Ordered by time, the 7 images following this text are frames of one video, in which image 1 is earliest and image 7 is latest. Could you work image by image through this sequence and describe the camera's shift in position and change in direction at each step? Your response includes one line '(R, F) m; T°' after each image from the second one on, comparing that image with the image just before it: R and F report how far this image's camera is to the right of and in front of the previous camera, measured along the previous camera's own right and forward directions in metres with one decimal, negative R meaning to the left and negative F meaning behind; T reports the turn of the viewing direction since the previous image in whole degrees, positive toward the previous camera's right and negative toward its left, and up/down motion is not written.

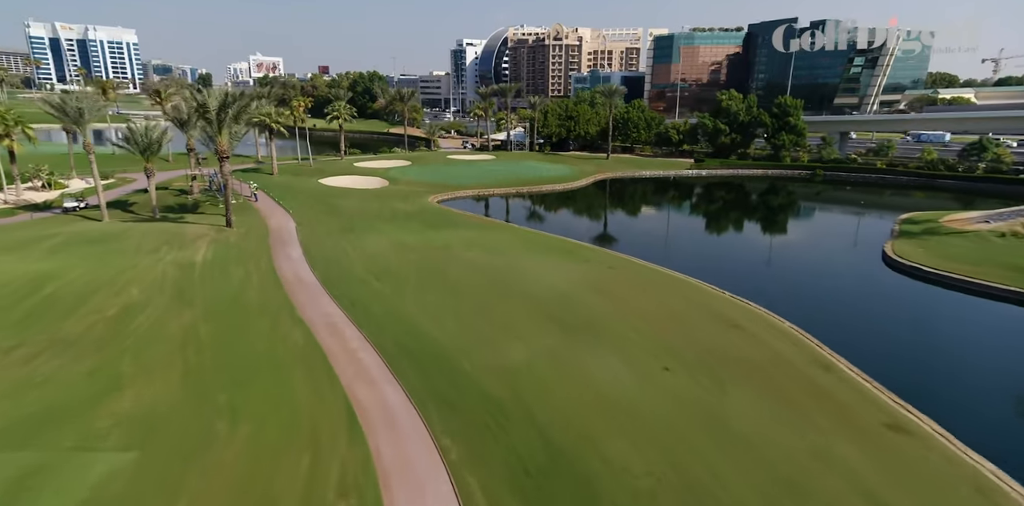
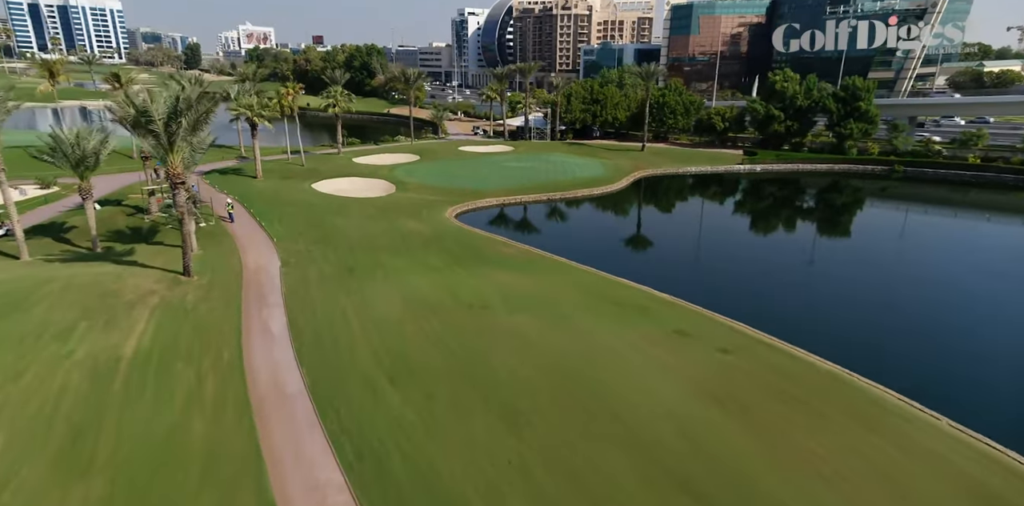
(-3.2, +10.6) m; 0°
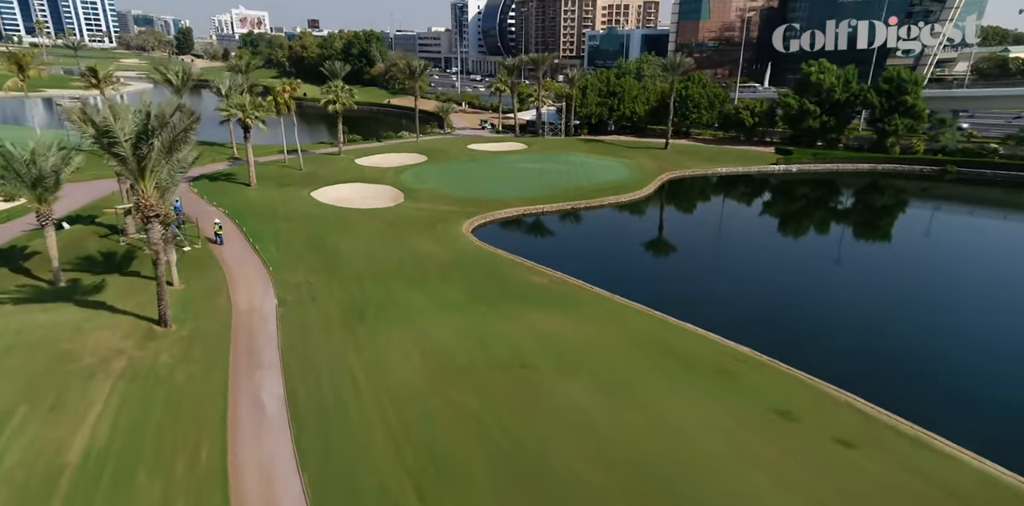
(-2.0, +5.2) m; 0°
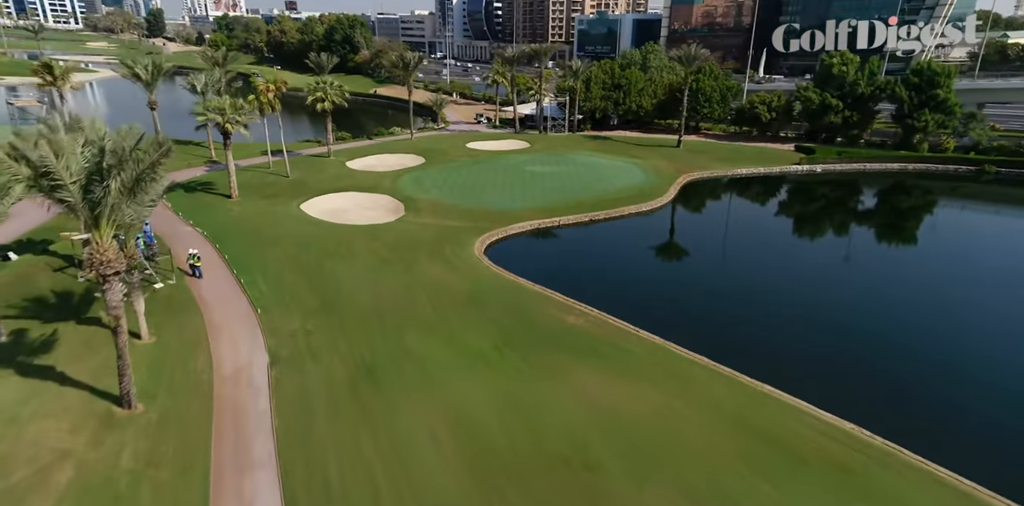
(-2.3, +4.7) m; +2°
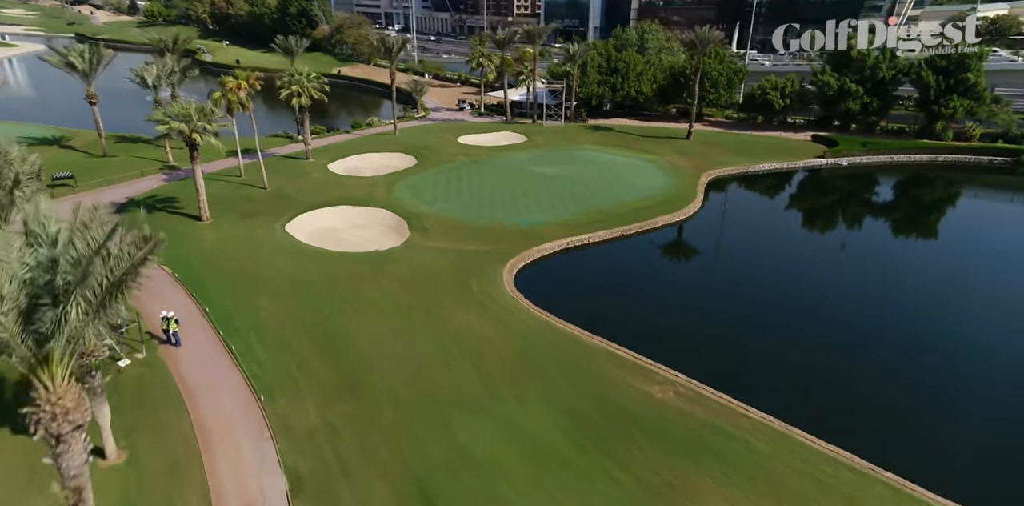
(-4.2, +5.8) m; +4°
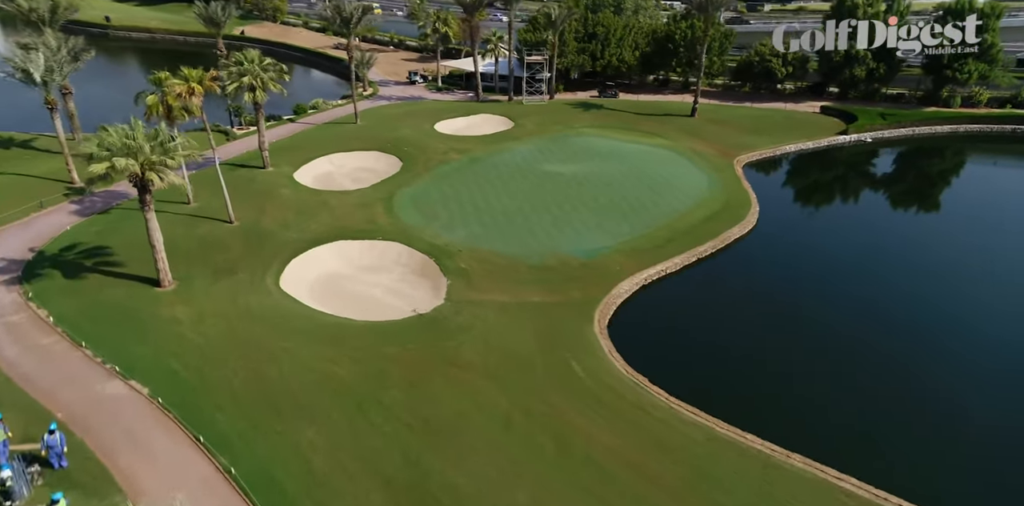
(-7.8, +8.3) m; +8°
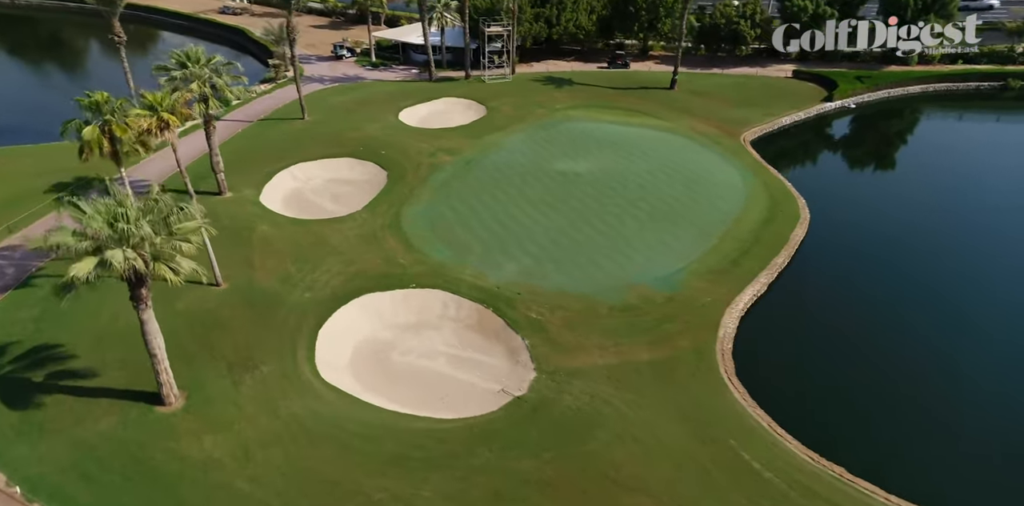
(-7.5, +5.7) m; +9°
